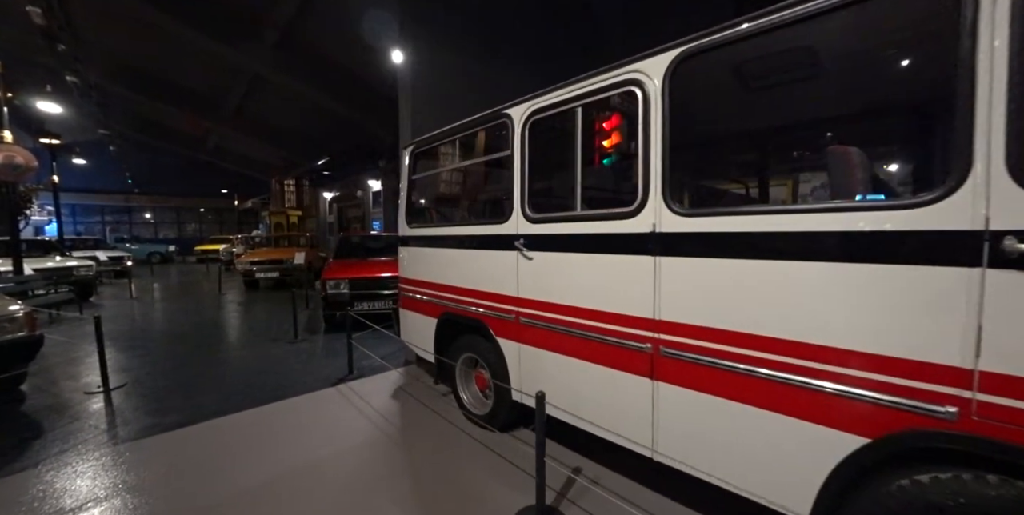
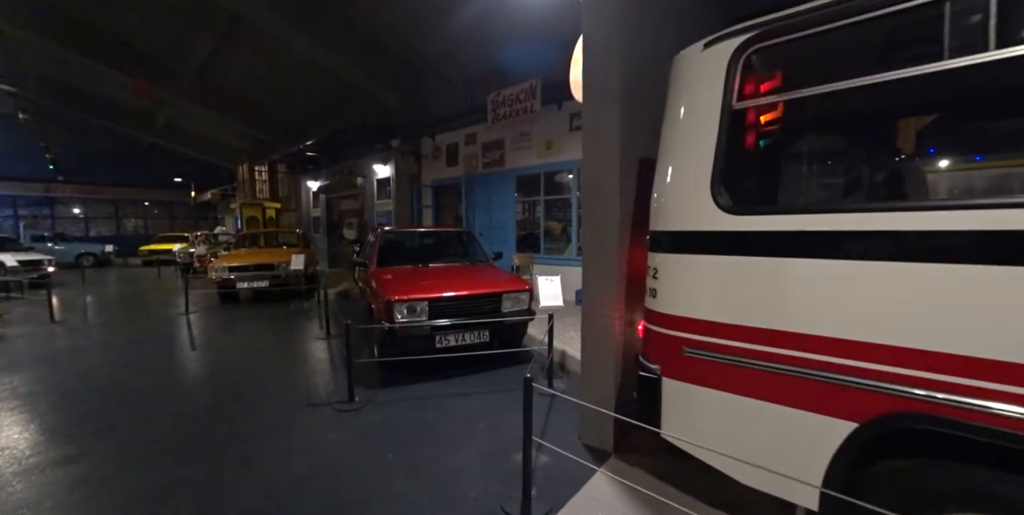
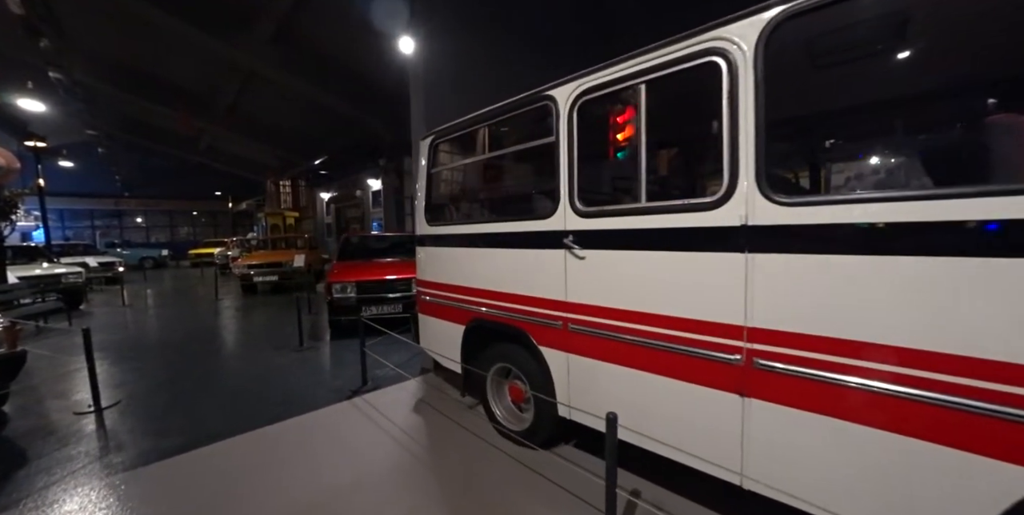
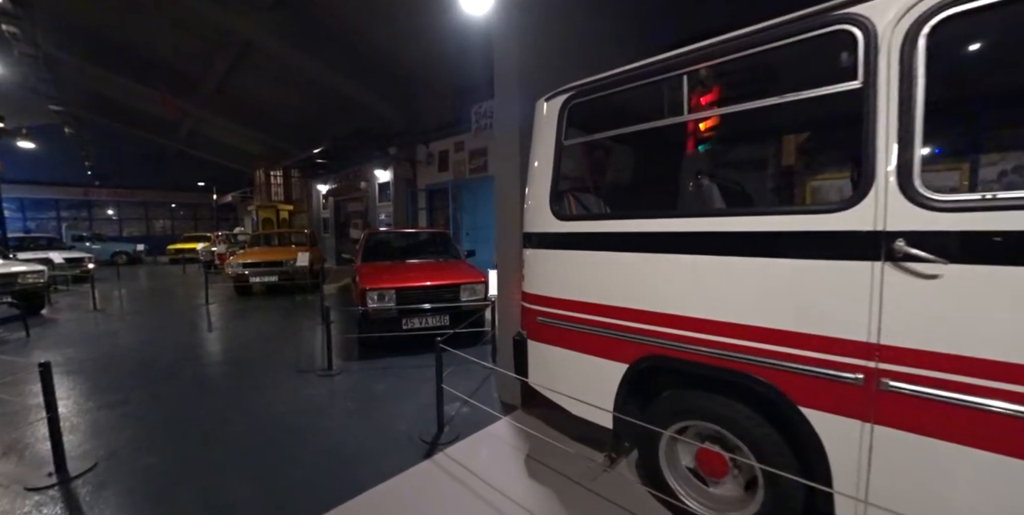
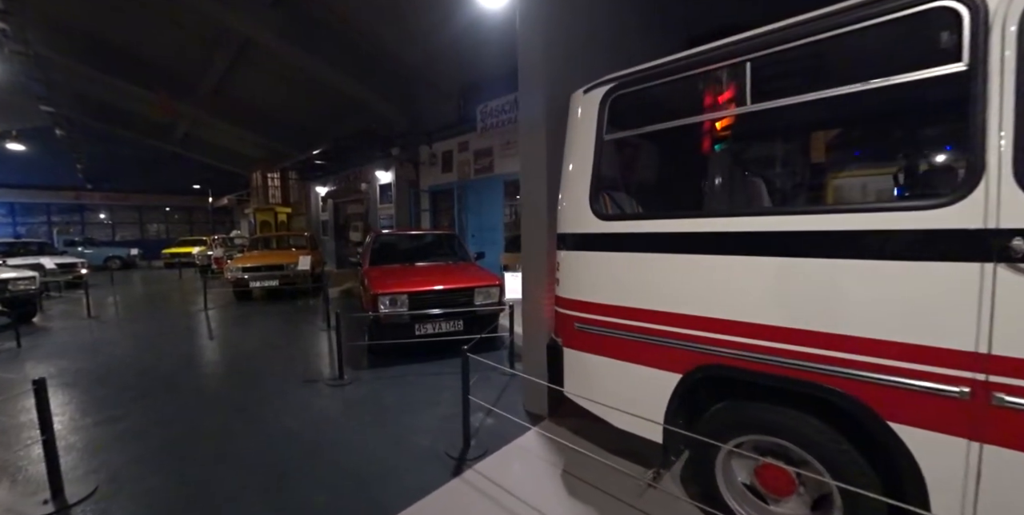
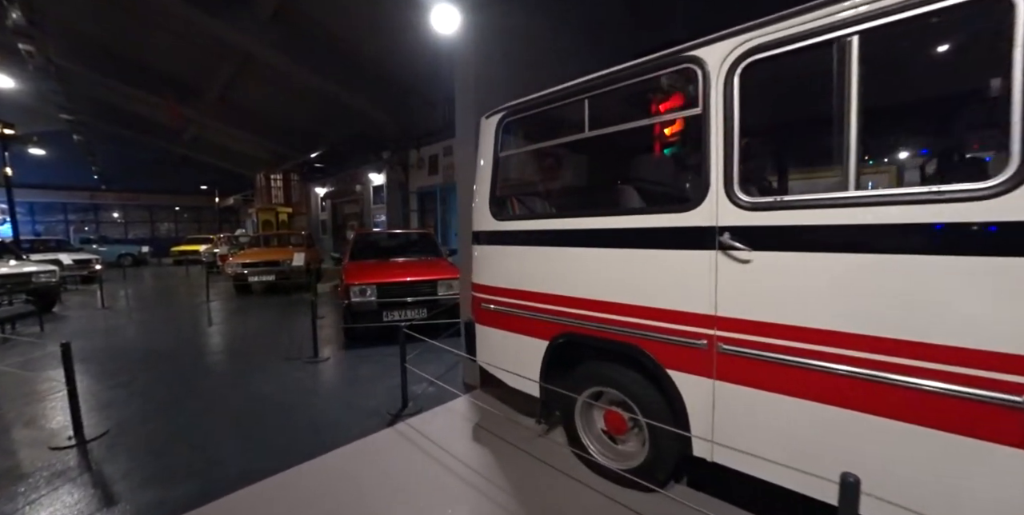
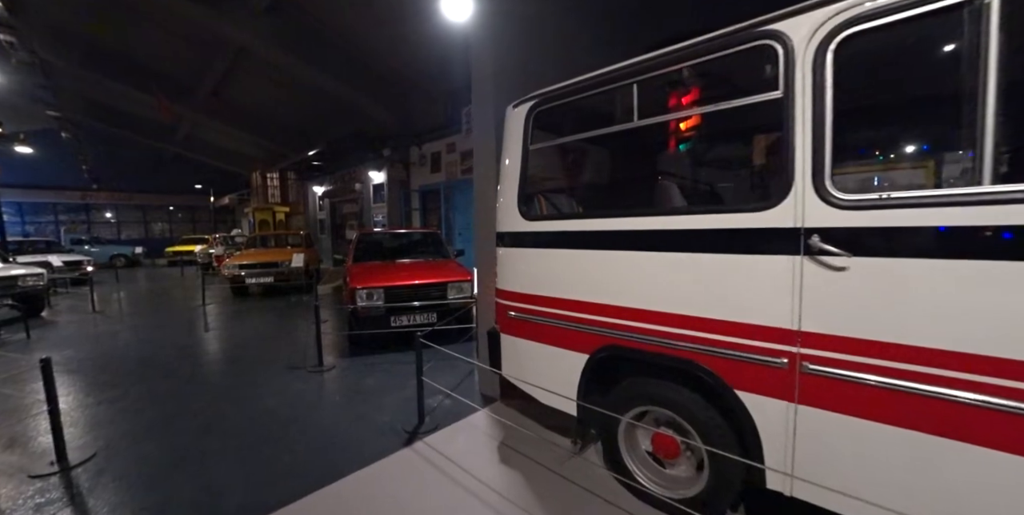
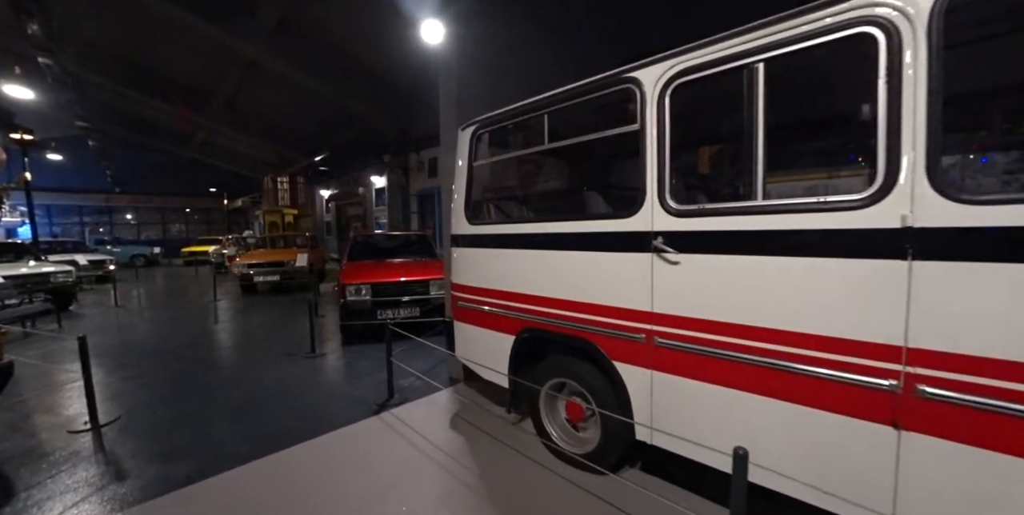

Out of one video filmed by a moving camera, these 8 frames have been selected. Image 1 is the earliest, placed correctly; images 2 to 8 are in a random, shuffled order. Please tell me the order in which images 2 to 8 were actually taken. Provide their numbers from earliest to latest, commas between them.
3, 8, 6, 7, 4, 5, 2
